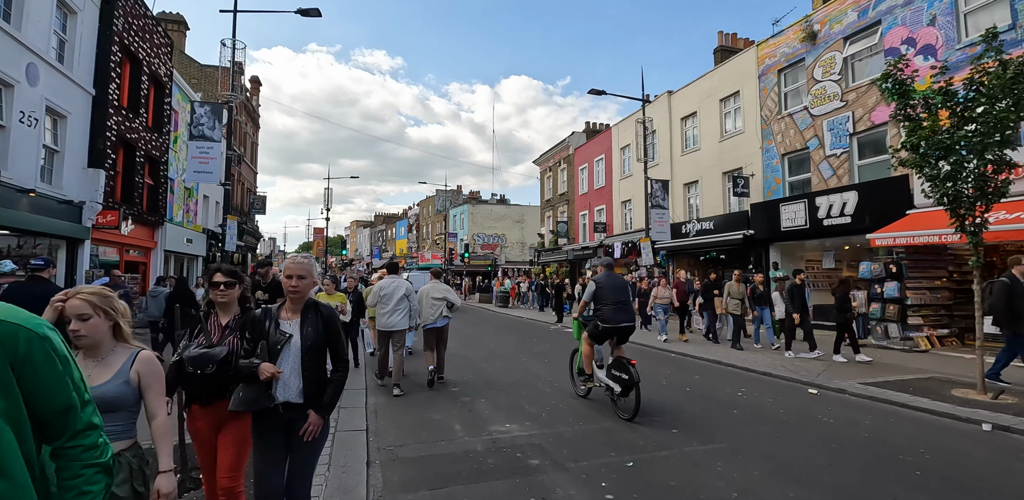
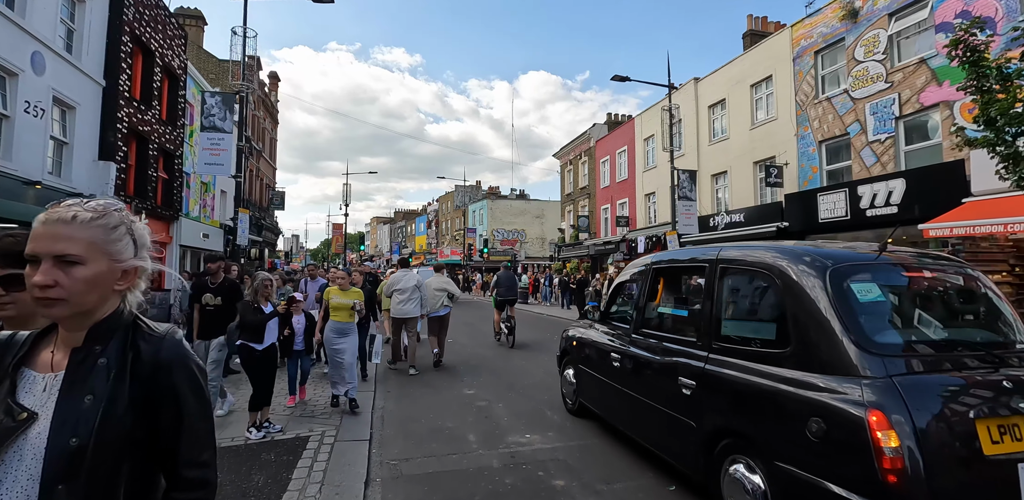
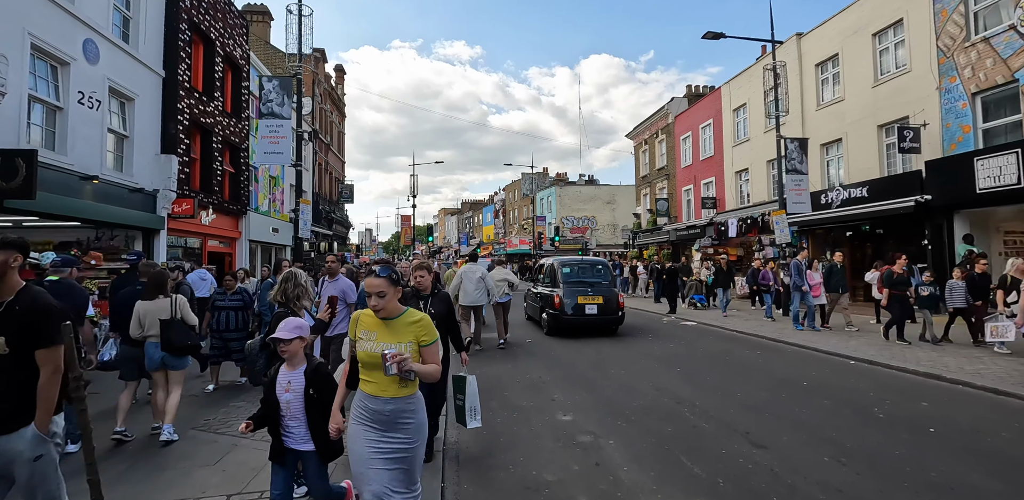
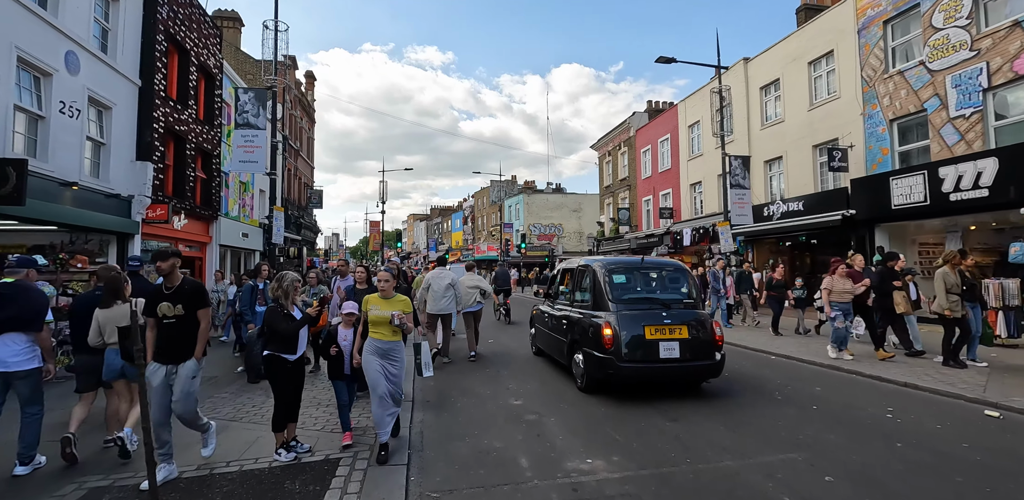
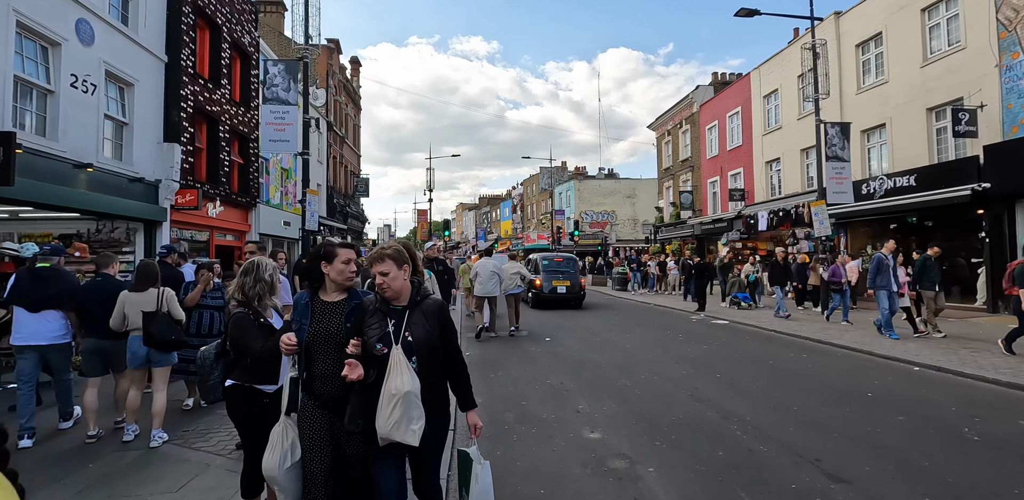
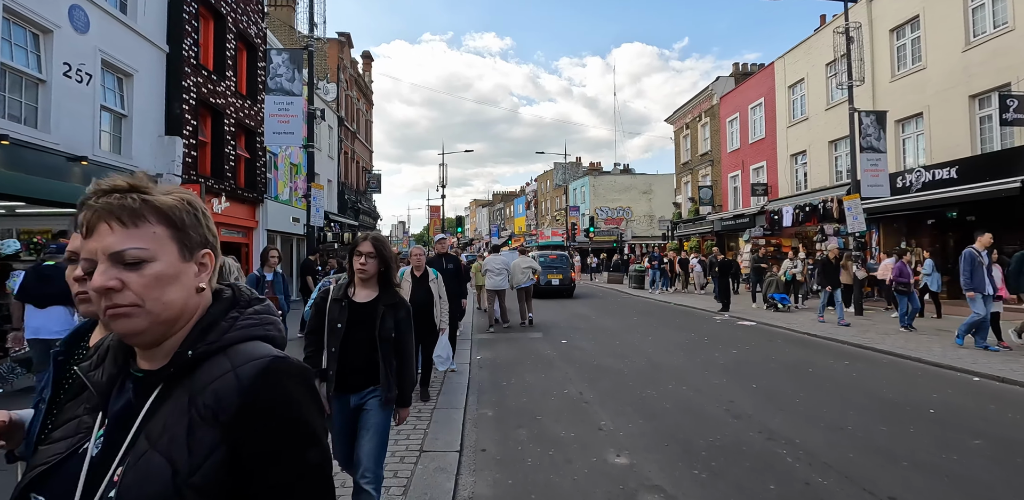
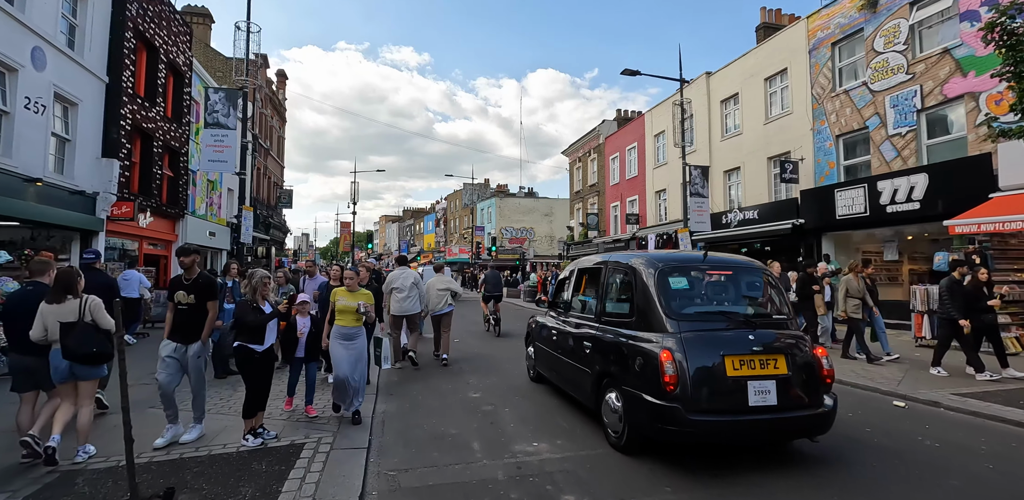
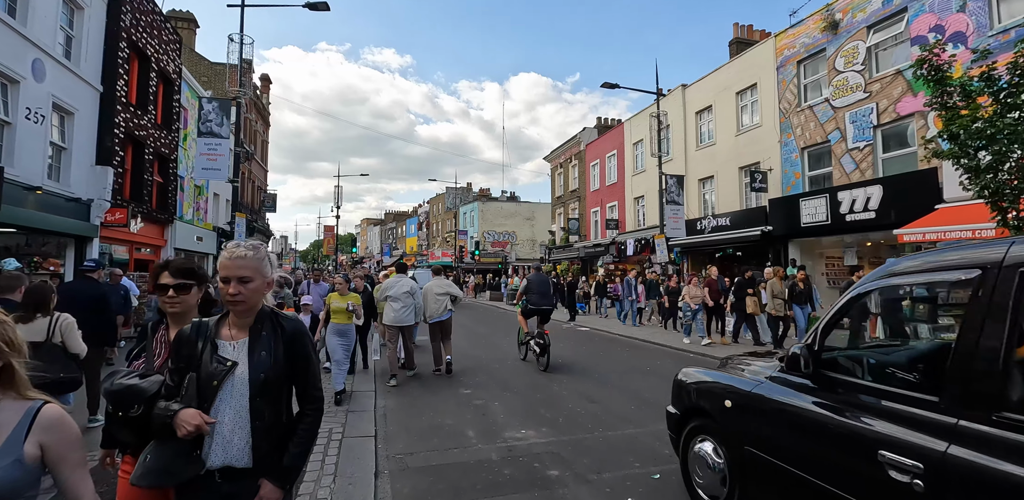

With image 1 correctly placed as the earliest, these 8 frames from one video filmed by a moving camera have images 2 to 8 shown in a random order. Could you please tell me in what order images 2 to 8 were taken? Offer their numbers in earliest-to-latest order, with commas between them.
8, 2, 7, 4, 3, 5, 6
